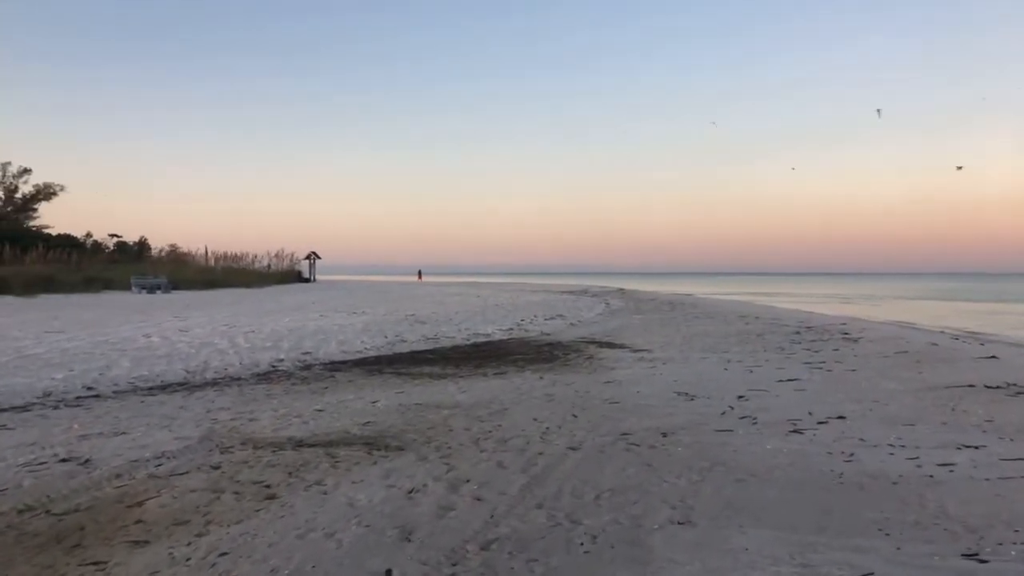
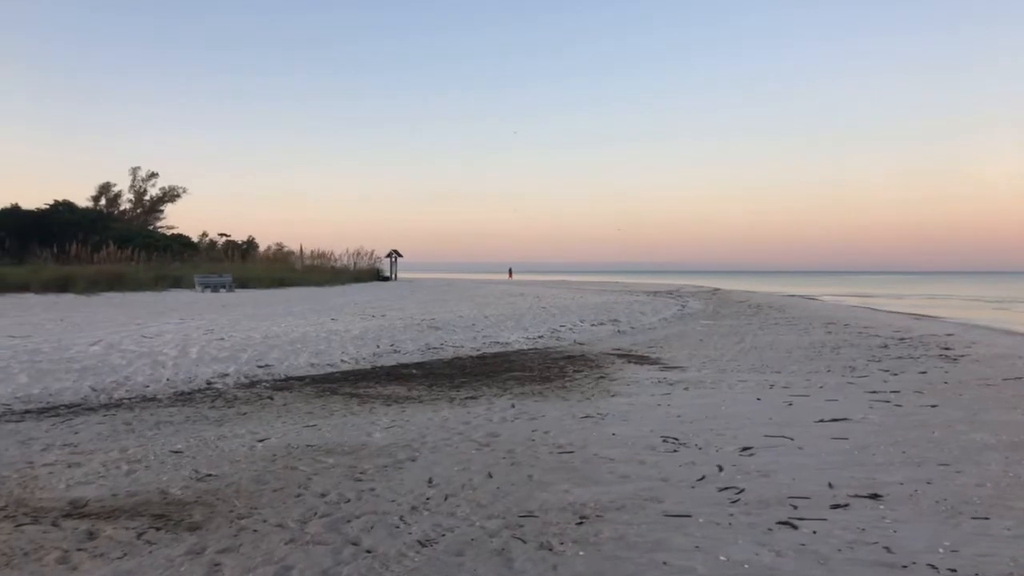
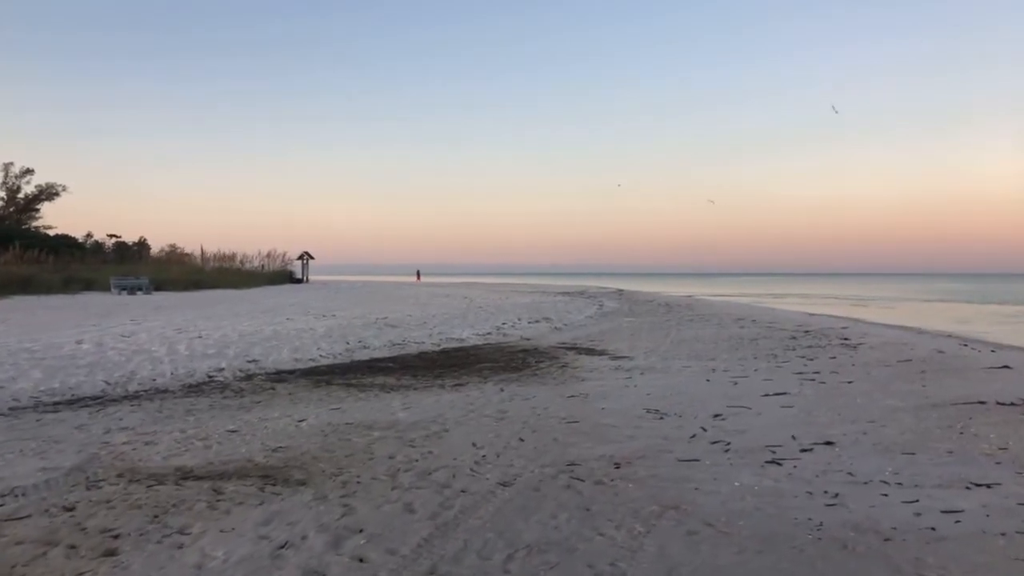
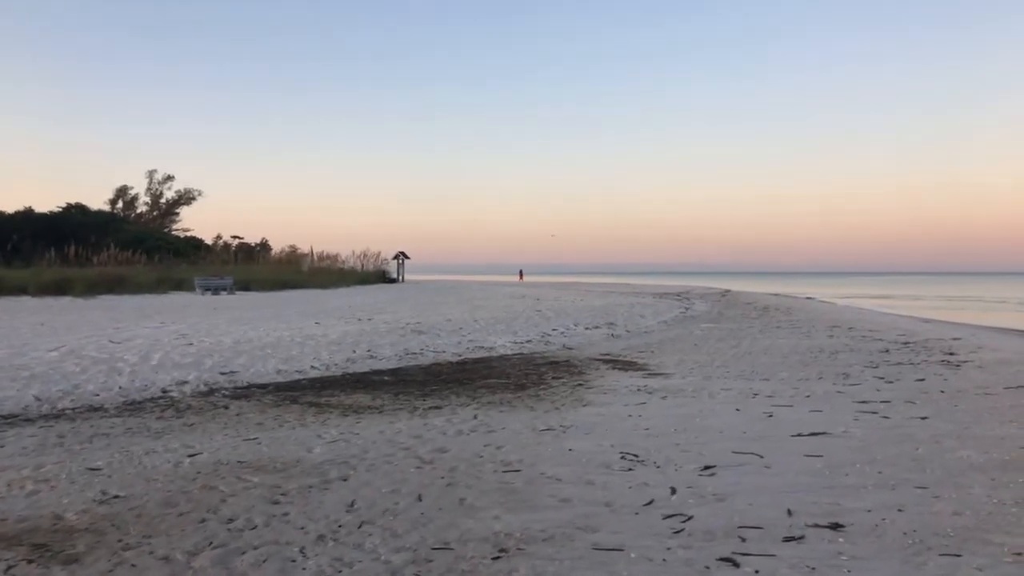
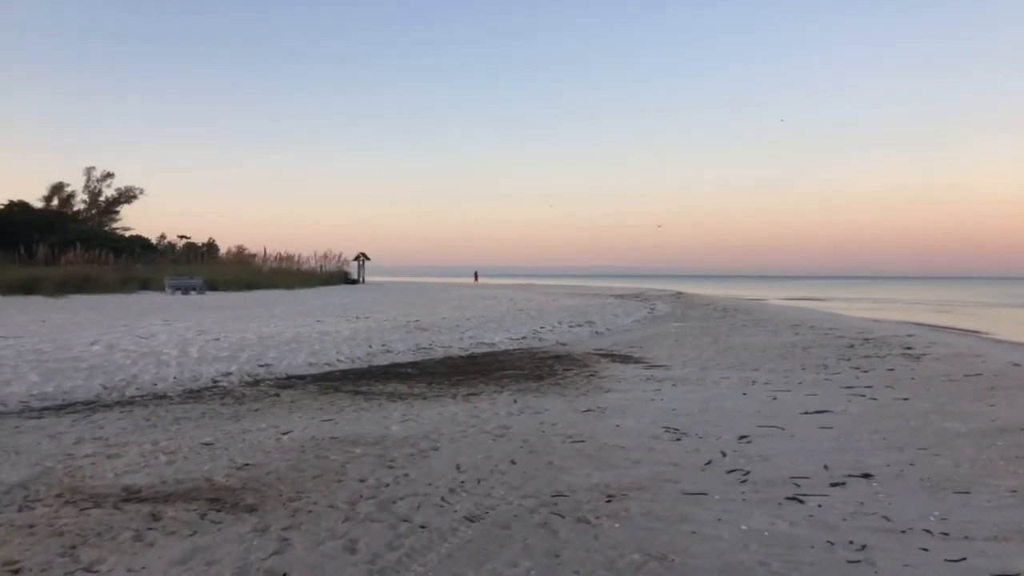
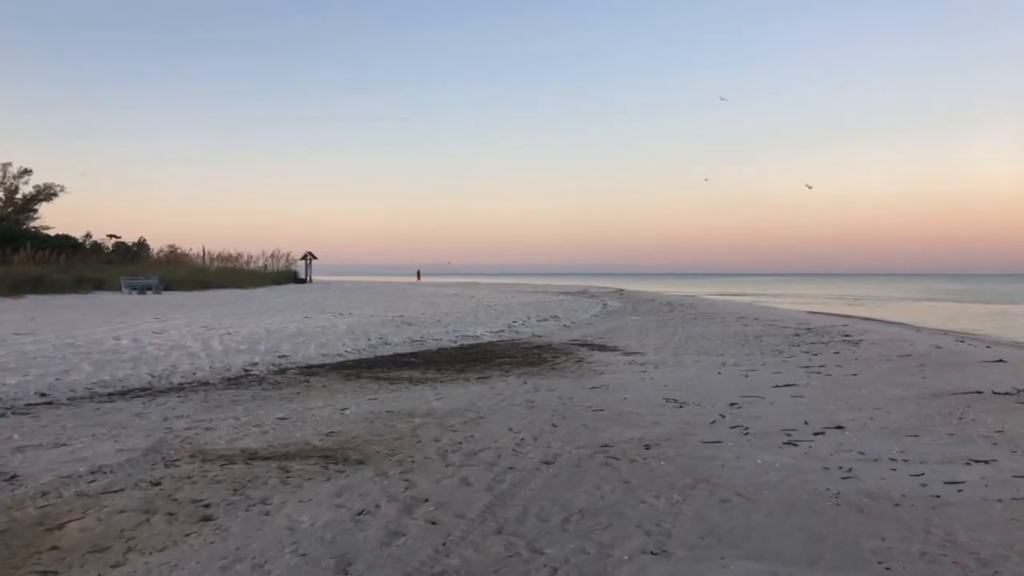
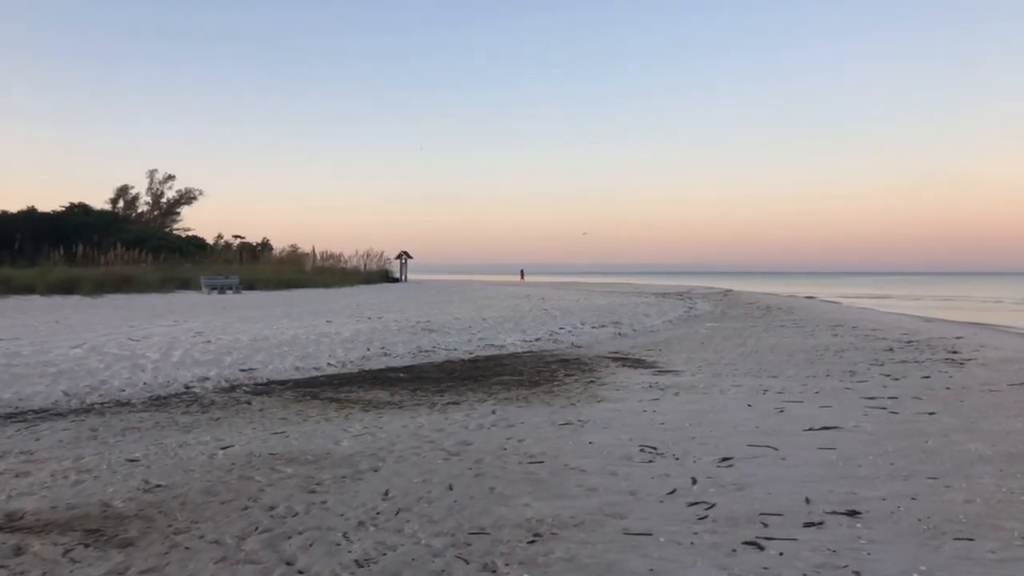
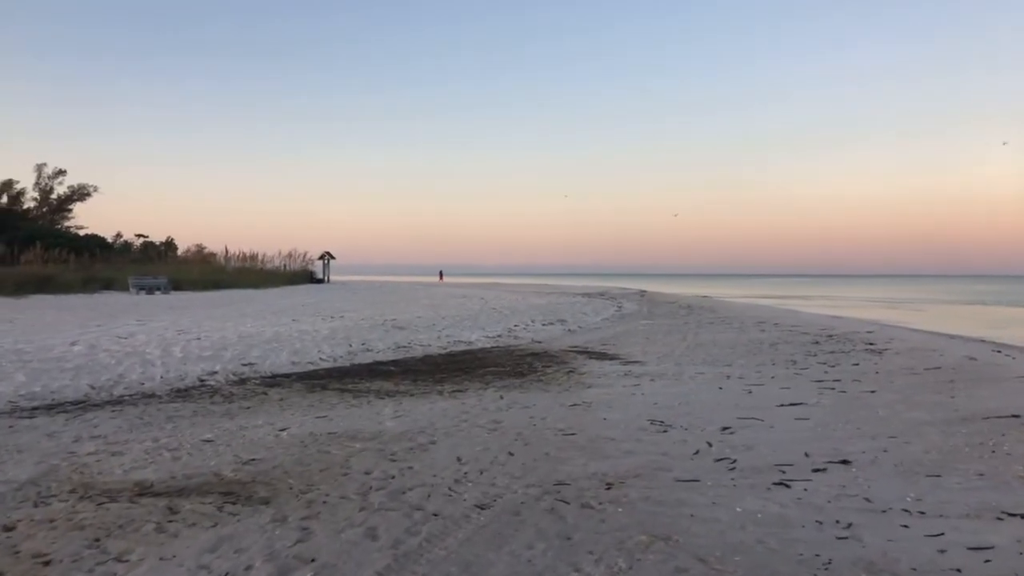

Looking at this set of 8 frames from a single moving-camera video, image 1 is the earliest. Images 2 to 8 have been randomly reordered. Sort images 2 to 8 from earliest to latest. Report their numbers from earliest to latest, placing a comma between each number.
6, 3, 8, 5, 2, 7, 4
